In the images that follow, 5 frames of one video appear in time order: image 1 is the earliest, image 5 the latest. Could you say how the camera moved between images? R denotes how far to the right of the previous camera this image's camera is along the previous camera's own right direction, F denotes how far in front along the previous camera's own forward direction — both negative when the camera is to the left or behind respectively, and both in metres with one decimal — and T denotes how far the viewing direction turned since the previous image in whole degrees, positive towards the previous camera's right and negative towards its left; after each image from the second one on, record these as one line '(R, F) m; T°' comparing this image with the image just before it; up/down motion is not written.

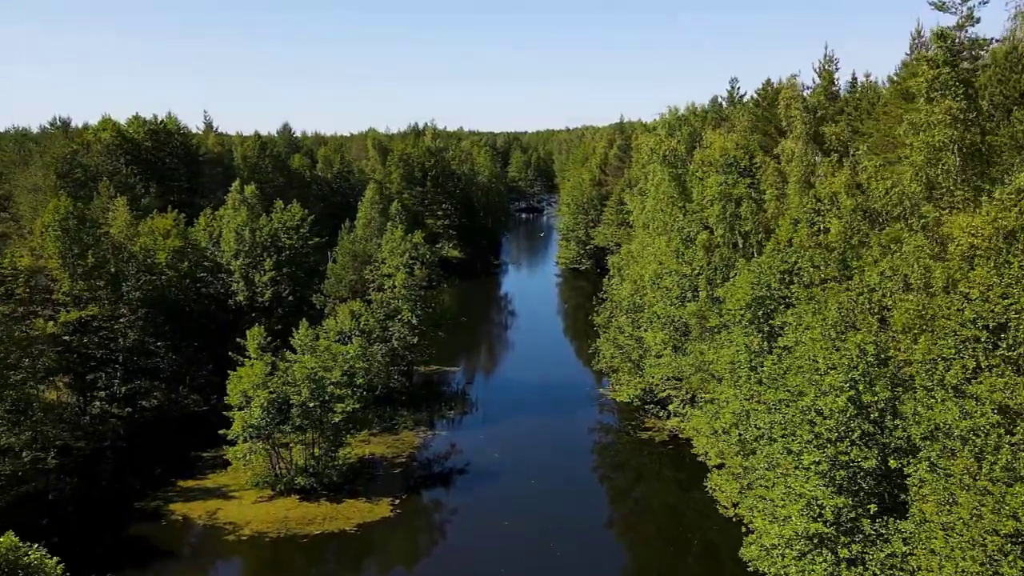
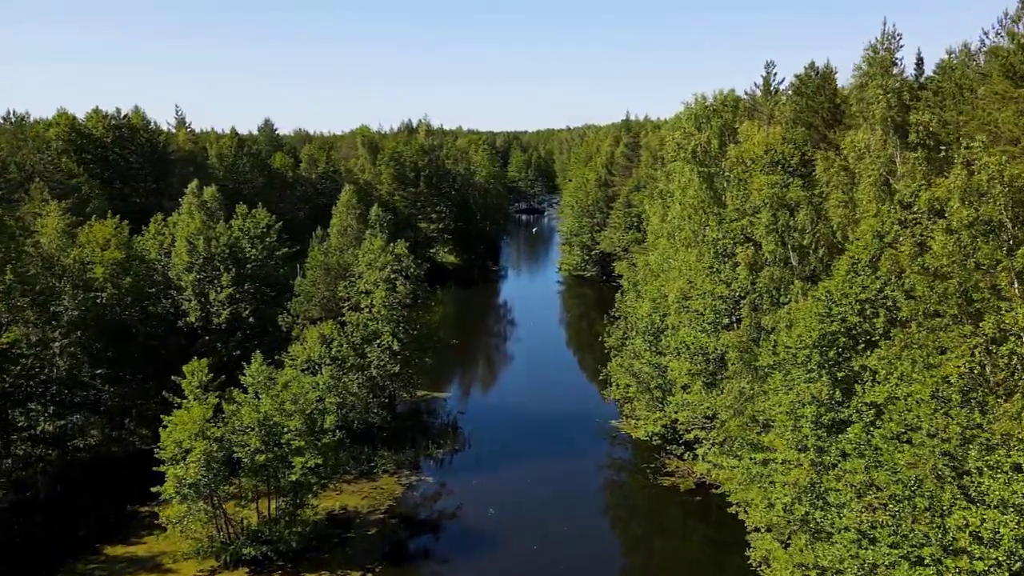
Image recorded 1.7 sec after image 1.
(+0.1, +5.9) m; 0°
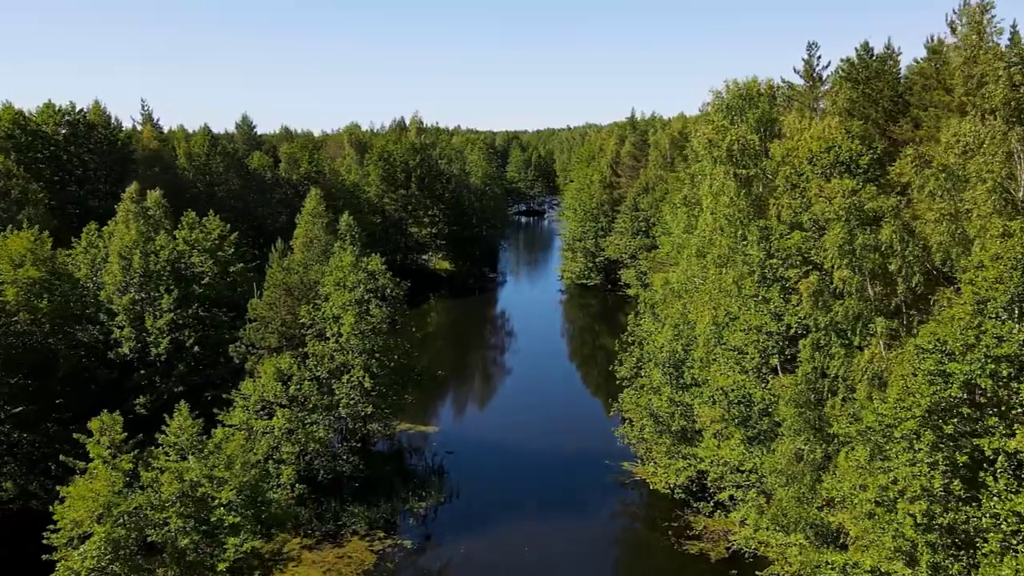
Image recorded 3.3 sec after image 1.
(+0.2, +5.6) m; 0°
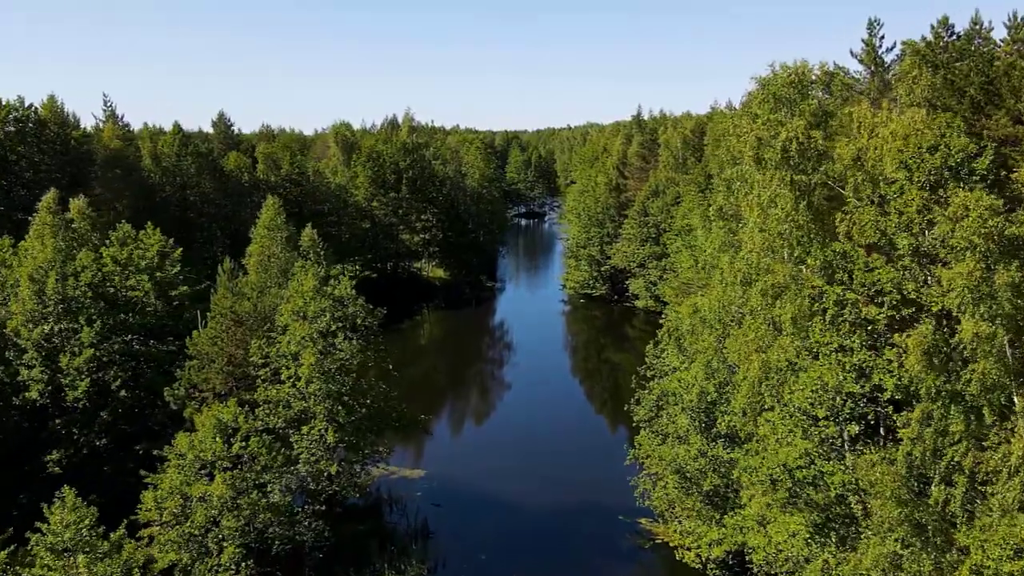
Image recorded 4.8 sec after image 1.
(+0.1, +5.3) m; 0°
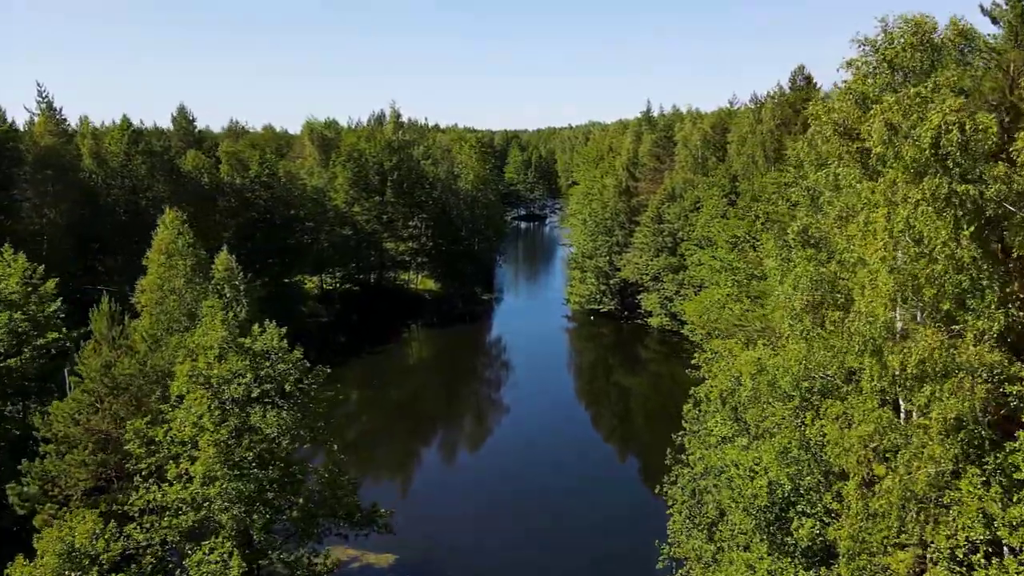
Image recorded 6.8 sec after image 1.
(+0.2, +7.3) m; 0°
